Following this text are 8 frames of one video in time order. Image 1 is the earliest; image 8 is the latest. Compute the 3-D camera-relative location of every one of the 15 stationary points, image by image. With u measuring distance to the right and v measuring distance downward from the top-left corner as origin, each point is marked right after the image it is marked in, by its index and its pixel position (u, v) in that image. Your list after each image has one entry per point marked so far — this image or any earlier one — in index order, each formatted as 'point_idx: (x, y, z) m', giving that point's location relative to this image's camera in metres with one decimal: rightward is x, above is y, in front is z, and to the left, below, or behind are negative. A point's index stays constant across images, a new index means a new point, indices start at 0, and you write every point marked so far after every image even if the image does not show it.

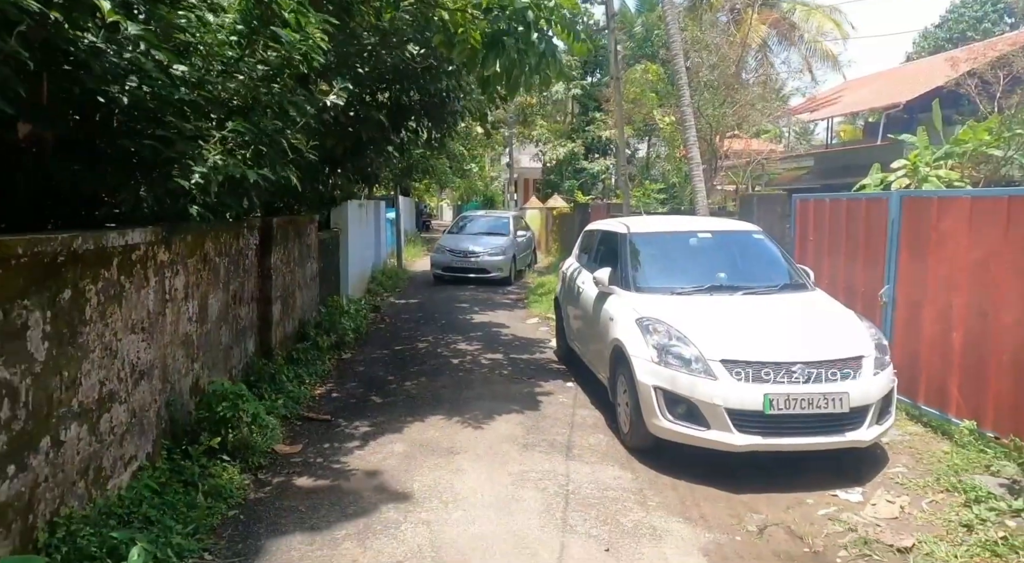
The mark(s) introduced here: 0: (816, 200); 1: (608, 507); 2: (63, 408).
0: (+3.1, +0.8, +6.9) m
1: (+0.6, -1.4, +4.1) m
2: (-1.9, -0.6, +2.8) m
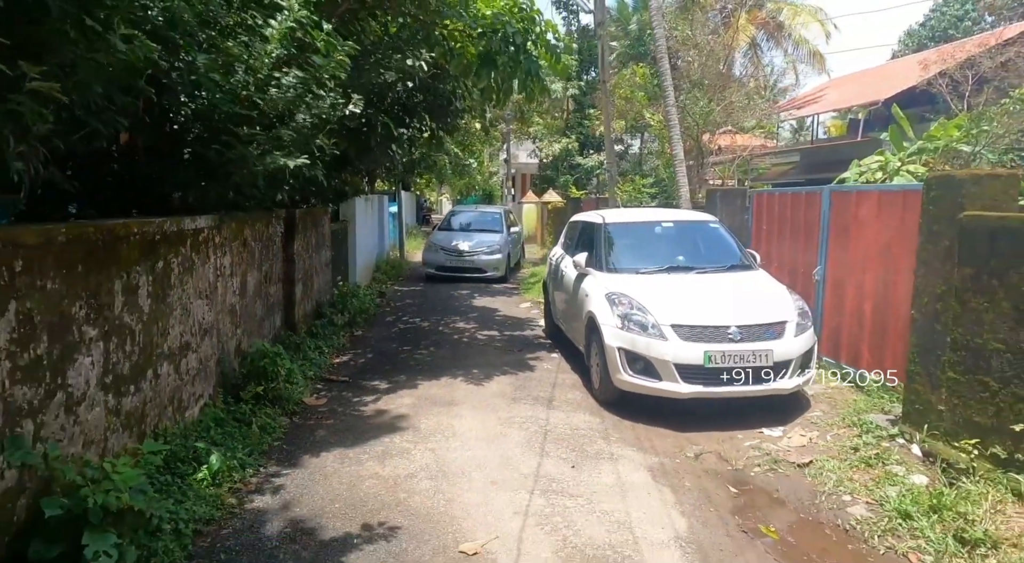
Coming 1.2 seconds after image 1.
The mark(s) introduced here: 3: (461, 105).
0: (+3.0, +1.0, +7.9) m
1: (+0.5, -1.2, +5.1) m
2: (-2.0, -0.4, +3.8) m
3: (-0.7, +2.4, +9.2) m
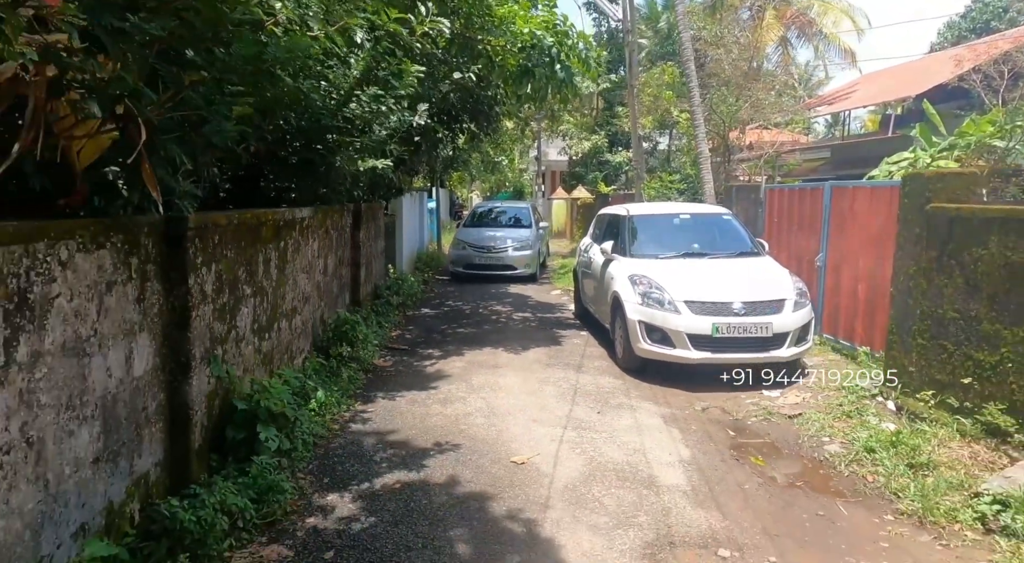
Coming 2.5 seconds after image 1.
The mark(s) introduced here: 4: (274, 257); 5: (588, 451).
0: (+3.4, +1.1, +8.8) m
1: (+0.8, -1.0, +6.1) m
2: (-1.7, -0.2, +4.9) m
3: (-0.1, +2.6, +10.2) m
4: (-1.7, +0.2, +4.8) m
5: (+0.5, -1.2, +4.7) m
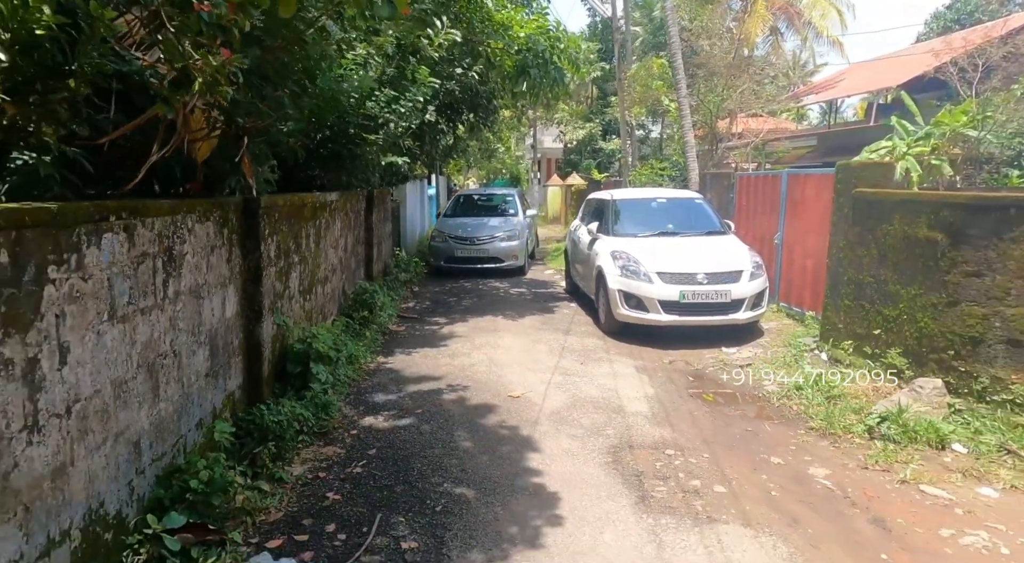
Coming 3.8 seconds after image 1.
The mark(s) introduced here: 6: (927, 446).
0: (+3.4, +1.5, +9.9) m
1: (+0.8, -0.8, +7.2) m
2: (-1.7, 0.0, +6.0) m
3: (-0.2, +2.9, +11.2) m
4: (-1.7, +0.4, +5.8) m
5: (+0.5, -0.9, +5.7) m
6: (+2.6, -1.0, +4.2) m
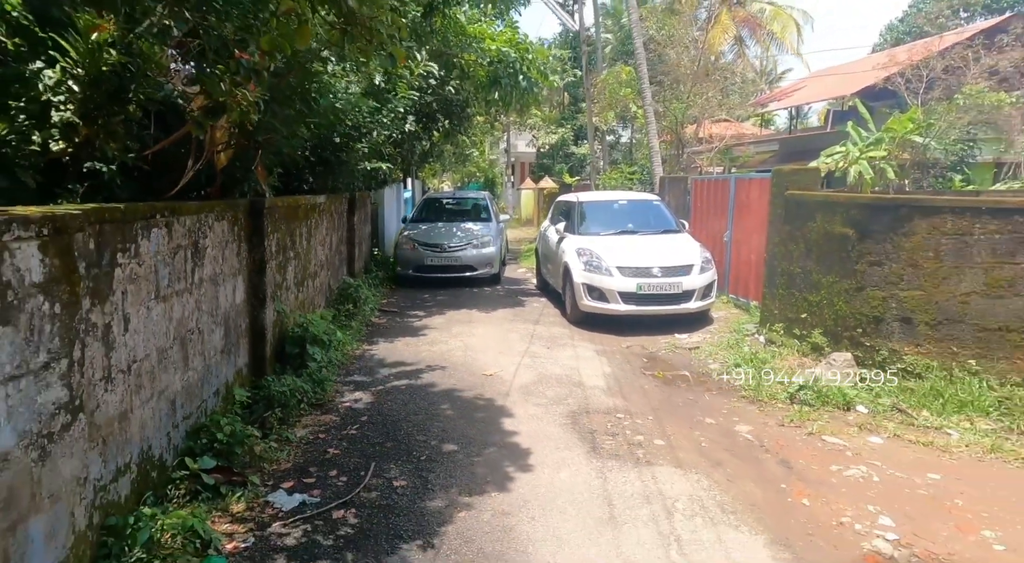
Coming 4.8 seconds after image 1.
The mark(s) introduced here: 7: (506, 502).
0: (+3.0, +1.6, +10.7) m
1: (+0.5, -0.7, +7.9) m
2: (-2.0, +0.1, +6.6) m
3: (-0.7, +3.0, +11.9) m
4: (-2.0, +0.5, +6.5) m
5: (+0.2, -0.8, +6.4) m
6: (+2.4, -0.9, +5.0) m
7: (0.0, -1.2, +3.6) m
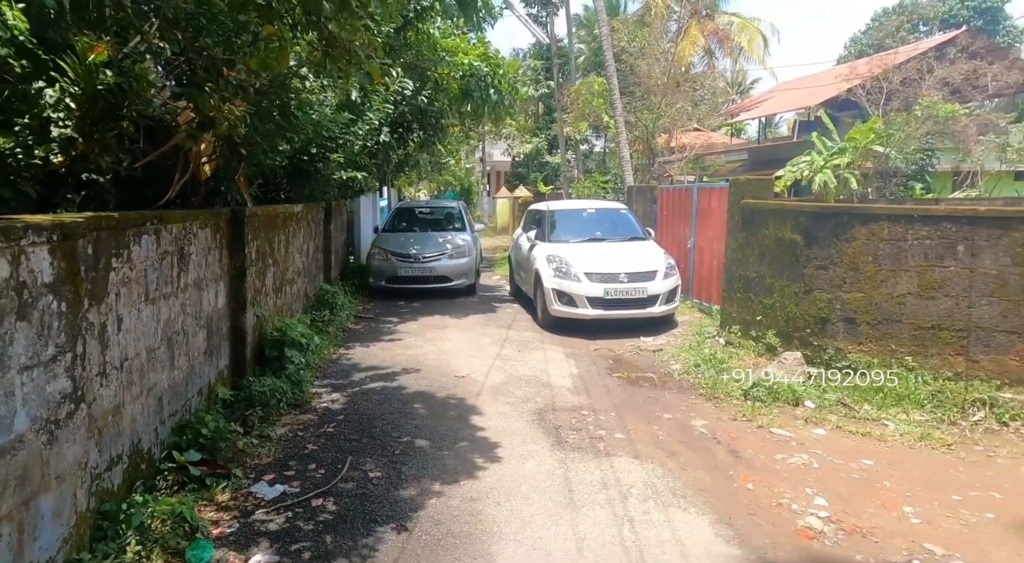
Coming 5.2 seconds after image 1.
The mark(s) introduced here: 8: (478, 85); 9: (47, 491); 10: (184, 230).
0: (+2.5, +1.5, +11.1) m
1: (+0.1, -0.7, +8.2) m
2: (-2.3, 0.0, +6.9) m
3: (-1.2, +2.9, +12.2) m
4: (-2.3, +0.4, +6.7) m
5: (0.0, -0.9, +6.7) m
6: (+2.2, -1.0, +5.4) m
7: (-0.2, -1.2, +3.9) m
8: (-0.5, +2.9, +9.9) m
9: (-1.8, -0.8, +2.7) m
10: (-2.1, +0.3, +4.2) m
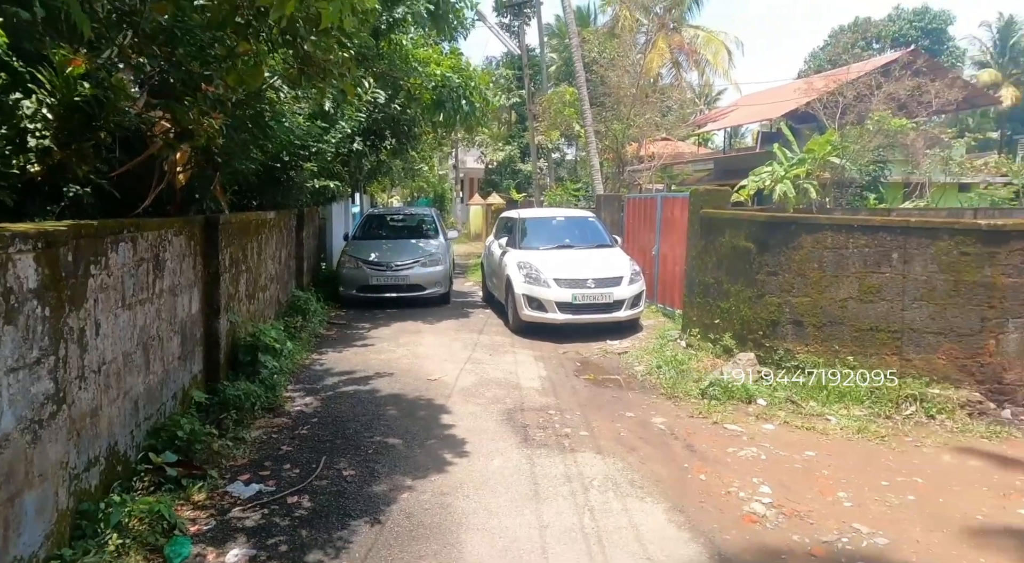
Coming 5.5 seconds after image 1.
0: (+2.0, +1.4, +11.4) m
1: (-0.2, -0.8, +8.4) m
2: (-2.6, 0.0, +7.0) m
3: (-1.7, +2.7, +12.4) m
4: (-2.6, +0.4, +6.8) m
5: (-0.3, -1.0, +6.9) m
6: (+1.9, -1.0, +5.7) m
7: (-0.4, -1.2, +4.1) m
8: (-0.9, +2.8, +10.2) m
9: (-2.0, -0.9, +2.8) m
10: (-2.3, +0.3, +4.4) m
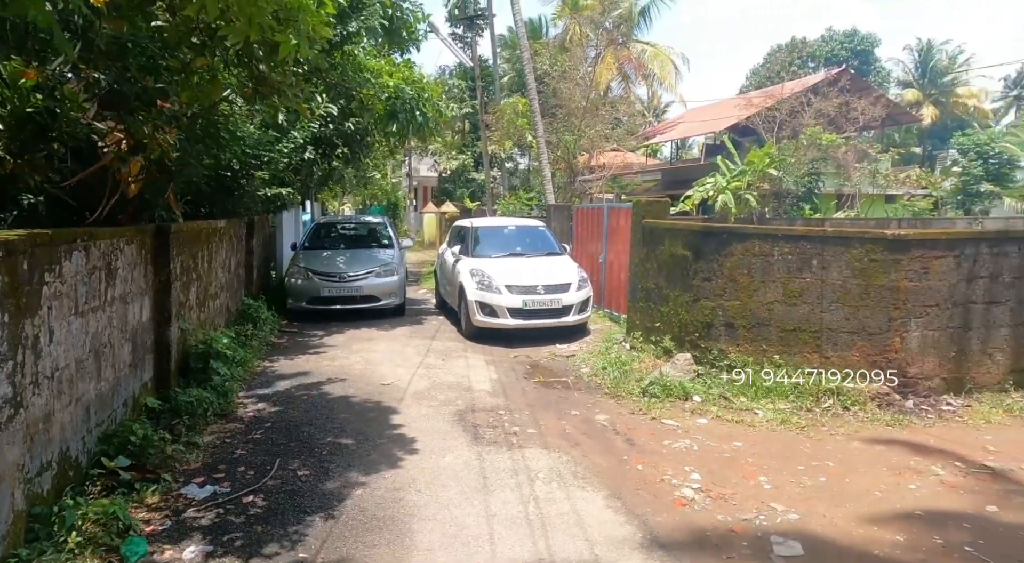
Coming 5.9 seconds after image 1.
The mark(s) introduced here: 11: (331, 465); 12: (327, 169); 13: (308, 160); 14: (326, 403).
0: (+1.2, +1.3, +11.8) m
1: (-0.8, -0.9, +8.6) m
2: (-3.1, -0.1, +7.0) m
3: (-2.6, +2.6, +12.5) m
4: (-3.1, +0.3, +6.8) m
5: (-0.9, -1.0, +7.1) m
6: (+1.5, -1.1, +6.0) m
7: (-0.7, -1.3, +4.3) m
8: (-1.7, +2.7, +10.3) m
9: (-2.2, -0.9, +2.9) m
10: (-2.6, +0.2, +4.4) m
11: (-1.2, -1.2, +4.5) m
12: (-3.5, +2.1, +12.7) m
13: (-3.4, +2.0, +11.3) m
14: (-1.6, -1.1, +6.0) m
